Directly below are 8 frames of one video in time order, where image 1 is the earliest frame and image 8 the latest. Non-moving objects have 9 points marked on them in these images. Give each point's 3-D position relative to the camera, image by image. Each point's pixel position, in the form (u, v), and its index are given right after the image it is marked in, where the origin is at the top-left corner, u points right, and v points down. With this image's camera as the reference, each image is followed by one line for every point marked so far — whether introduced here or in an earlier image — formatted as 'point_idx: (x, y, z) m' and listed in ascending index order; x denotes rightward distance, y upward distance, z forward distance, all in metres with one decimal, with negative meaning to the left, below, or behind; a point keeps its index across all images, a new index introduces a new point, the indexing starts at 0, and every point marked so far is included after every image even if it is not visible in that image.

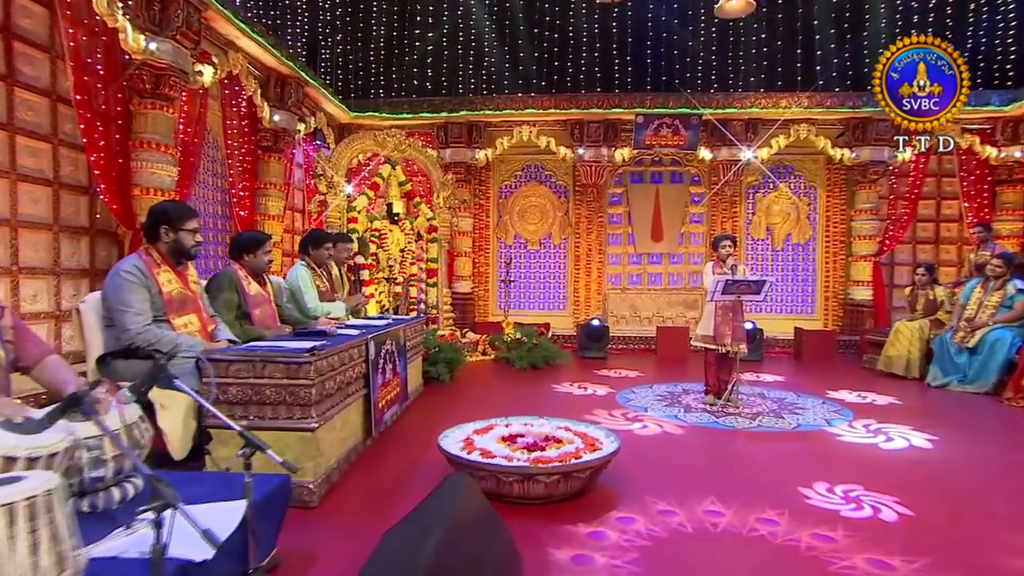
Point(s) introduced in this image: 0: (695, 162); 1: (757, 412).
0: (+2.4, +1.7, +10.8) m
1: (+2.1, -1.0, +7.3) m
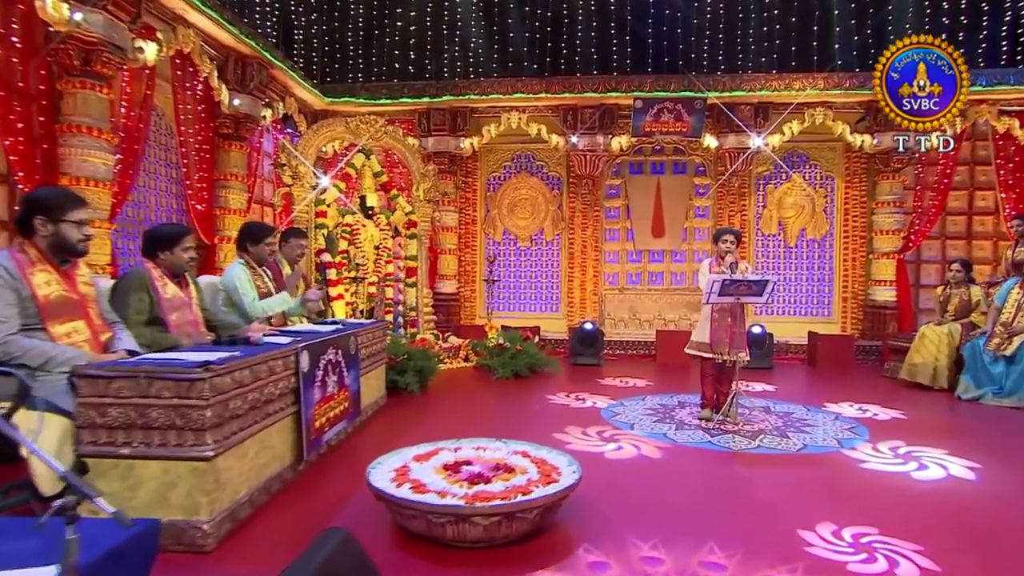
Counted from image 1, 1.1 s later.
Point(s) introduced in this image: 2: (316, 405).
0: (+2.2, +1.7, +9.9) m
1: (+1.9, -1.0, +6.4) m
2: (-1.4, -0.8, +5.8) m
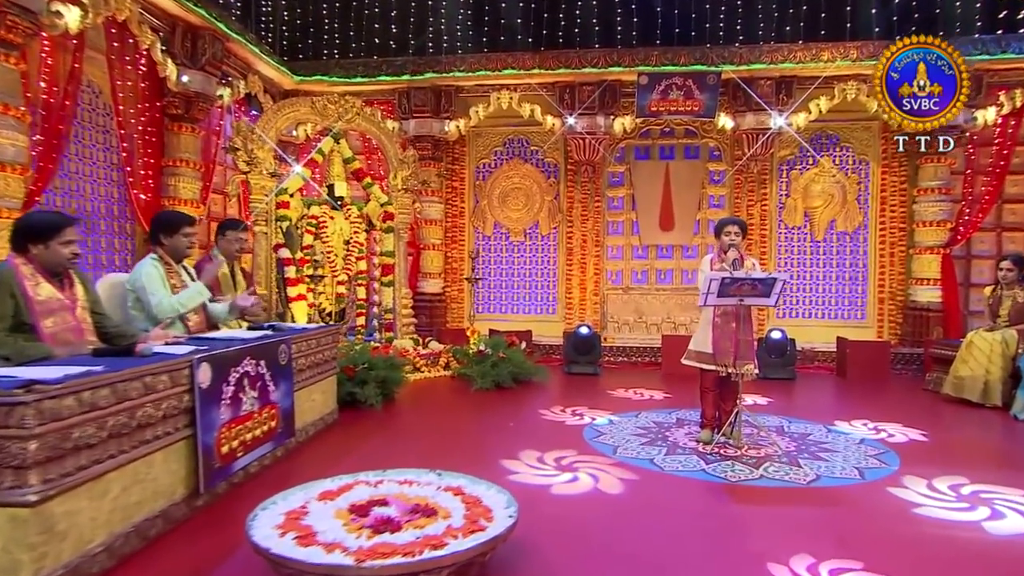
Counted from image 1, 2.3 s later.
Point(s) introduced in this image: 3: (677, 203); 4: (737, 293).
0: (+2.1, +1.7, +8.8) m
1: (+1.6, -1.0, +5.3) m
2: (-1.7, -0.8, +4.8) m
3: (+1.7, +0.9, +8.8) m
4: (+1.4, 0.0, +5.1) m
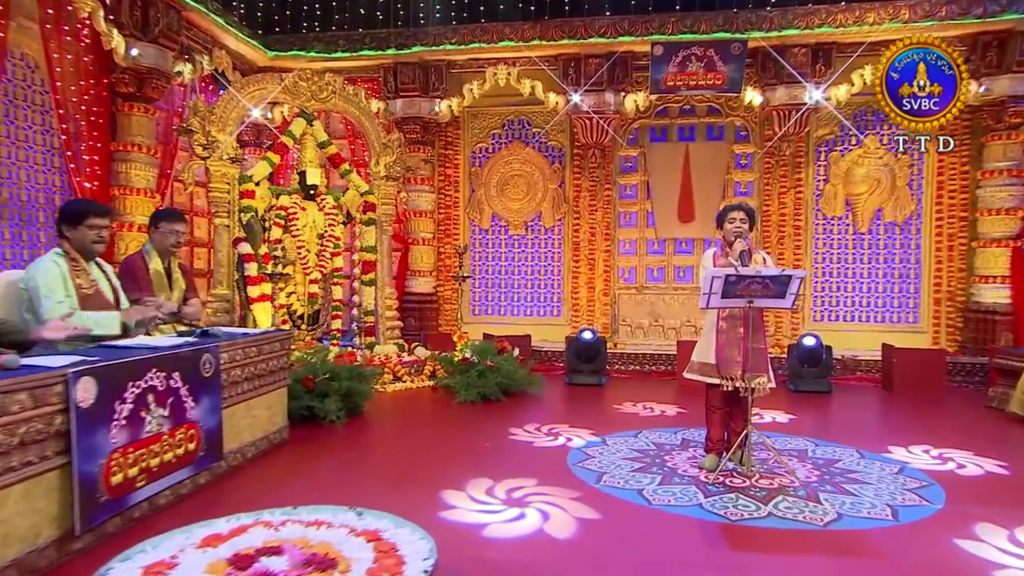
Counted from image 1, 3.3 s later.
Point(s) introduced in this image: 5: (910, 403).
0: (+2.1, +1.7, +7.7) m
1: (+1.4, -1.0, +4.3) m
2: (-1.9, -0.8, +4.0) m
3: (+1.7, +0.9, +7.8) m
4: (+1.1, 0.0, +4.1) m
5: (+3.1, -0.9, +6.5) m
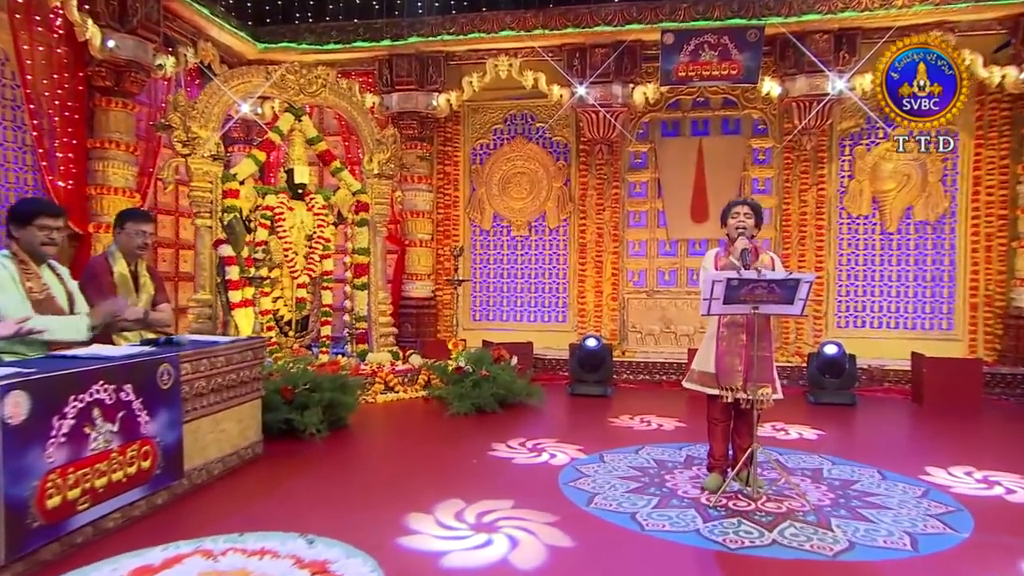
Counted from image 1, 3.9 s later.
0: (+2.1, +1.6, +7.2) m
1: (+1.2, -1.0, +3.8) m
2: (-2.0, -0.8, +3.6) m
3: (+1.8, +0.9, +7.3) m
4: (+1.0, 0.0, +3.6) m
5: (+3.1, -0.9, +5.9) m
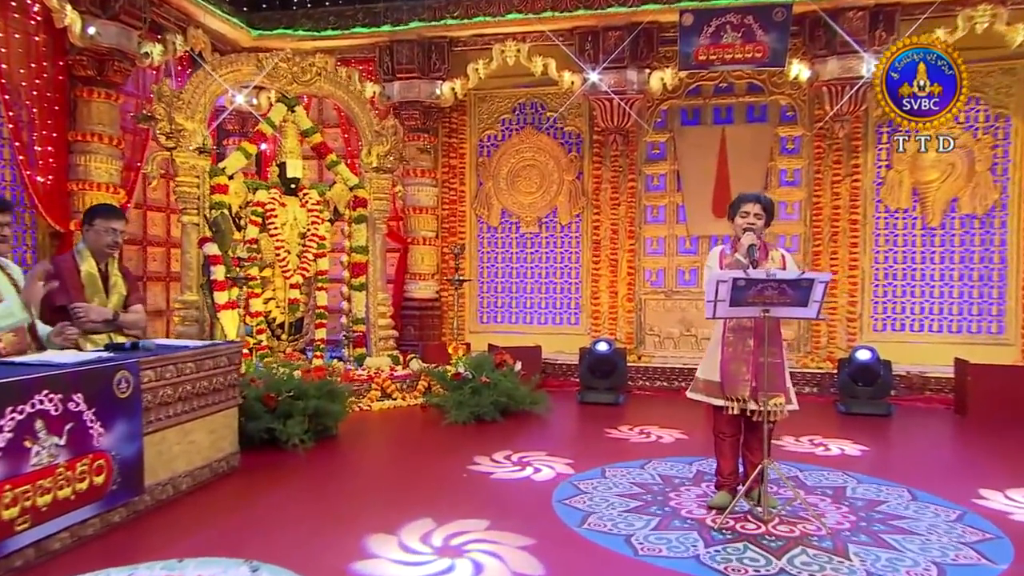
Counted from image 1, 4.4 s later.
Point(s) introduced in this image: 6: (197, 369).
0: (+2.2, +1.6, +6.7) m
1: (+1.2, -1.0, +3.3) m
2: (-2.1, -0.8, +3.3) m
3: (+1.8, +0.9, +6.8) m
4: (+0.9, 0.0, +3.1) m
5: (+3.1, -0.9, +5.3) m
6: (-1.7, -0.4, +4.5) m
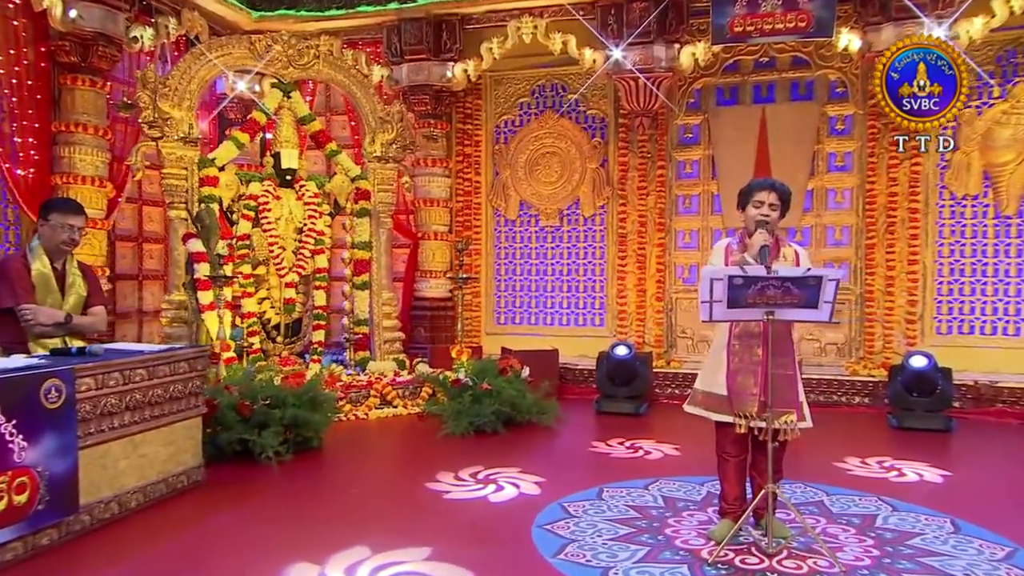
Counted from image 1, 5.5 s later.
0: (+2.3, +1.6, +6.0) m
1: (+1.0, -1.0, +2.7) m
2: (-2.3, -0.8, +2.9) m
3: (+1.9, +0.9, +6.1) m
4: (+0.8, 0.0, +2.5) m
5: (+3.1, -0.9, +4.5) m
6: (-1.7, -0.4, +4.1) m
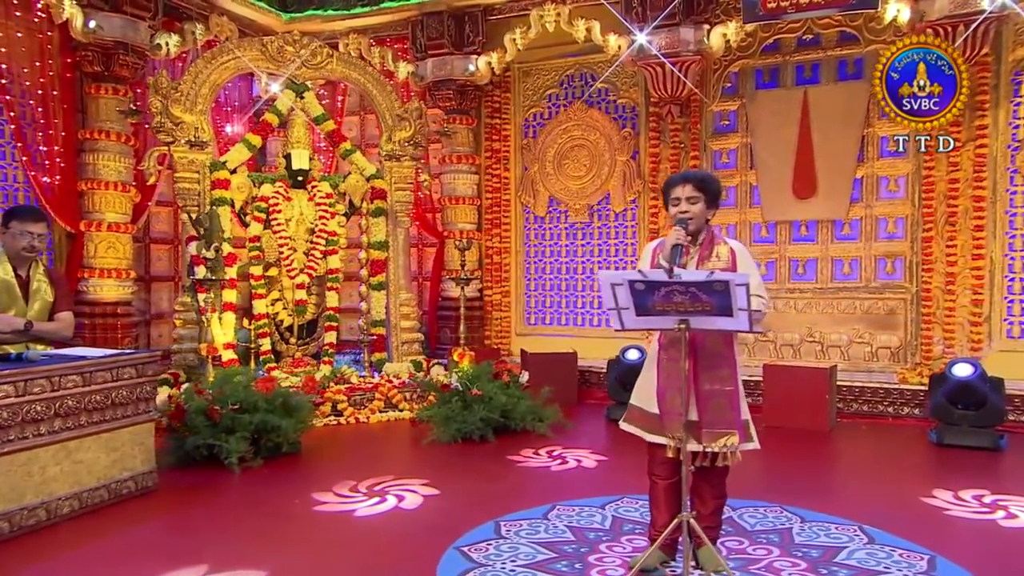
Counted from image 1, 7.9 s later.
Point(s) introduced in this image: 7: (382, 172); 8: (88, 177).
0: (+2.4, +1.7, +5.4) m
1: (+0.7, -1.0, +2.3) m
2: (-2.5, -0.8, +3.0) m
3: (+2.1, +0.9, +5.5) m
4: (+0.4, -0.1, +2.2) m
5: (+3.0, -0.9, +3.9) m
6: (-1.8, -0.4, +4.1) m
7: (-0.9, +0.8, +5.9) m
8: (-2.9, +0.8, +5.8) m
